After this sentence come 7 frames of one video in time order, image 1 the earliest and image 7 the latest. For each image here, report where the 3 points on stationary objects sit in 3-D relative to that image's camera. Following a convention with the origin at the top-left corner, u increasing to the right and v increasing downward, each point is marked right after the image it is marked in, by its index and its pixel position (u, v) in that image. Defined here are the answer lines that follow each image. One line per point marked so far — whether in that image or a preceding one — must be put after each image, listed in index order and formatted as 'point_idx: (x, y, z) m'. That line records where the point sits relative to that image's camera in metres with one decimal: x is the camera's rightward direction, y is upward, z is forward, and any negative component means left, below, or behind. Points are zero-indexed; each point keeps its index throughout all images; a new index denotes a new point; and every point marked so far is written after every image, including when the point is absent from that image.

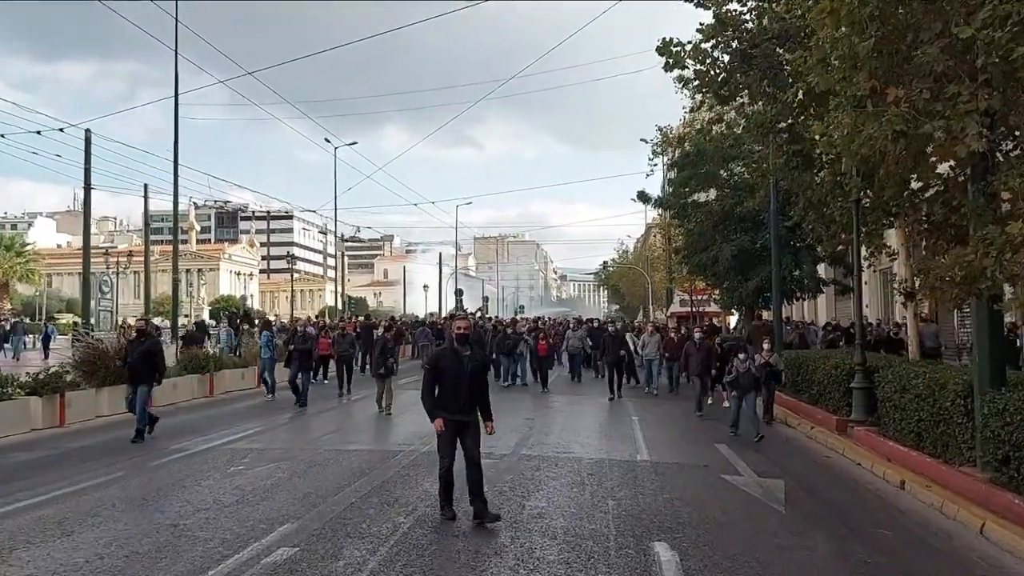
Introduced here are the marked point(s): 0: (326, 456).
0: (-2.2, -2.0, +11.0) m
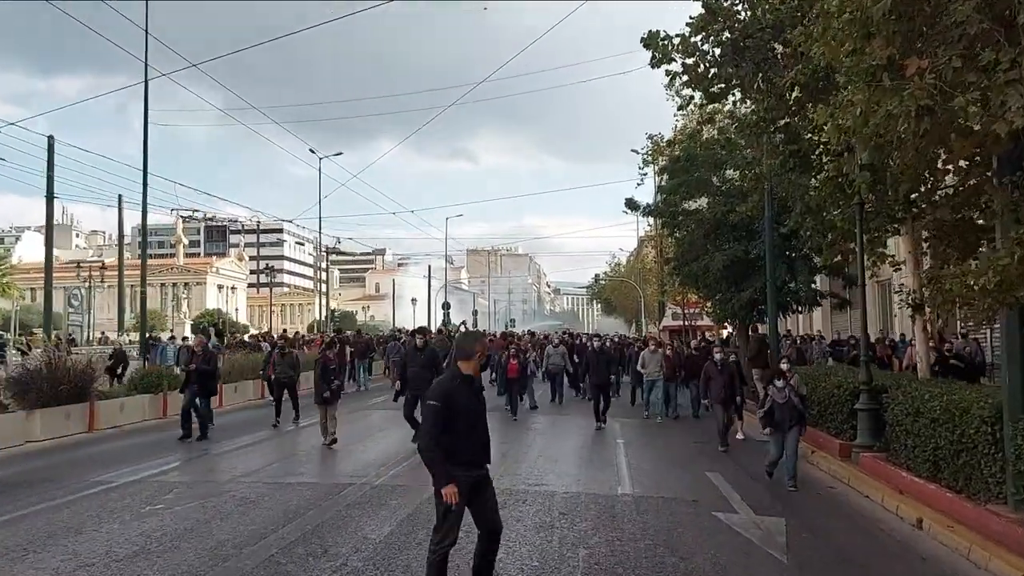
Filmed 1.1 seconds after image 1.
0: (-2.6, -2.2, +9.6) m
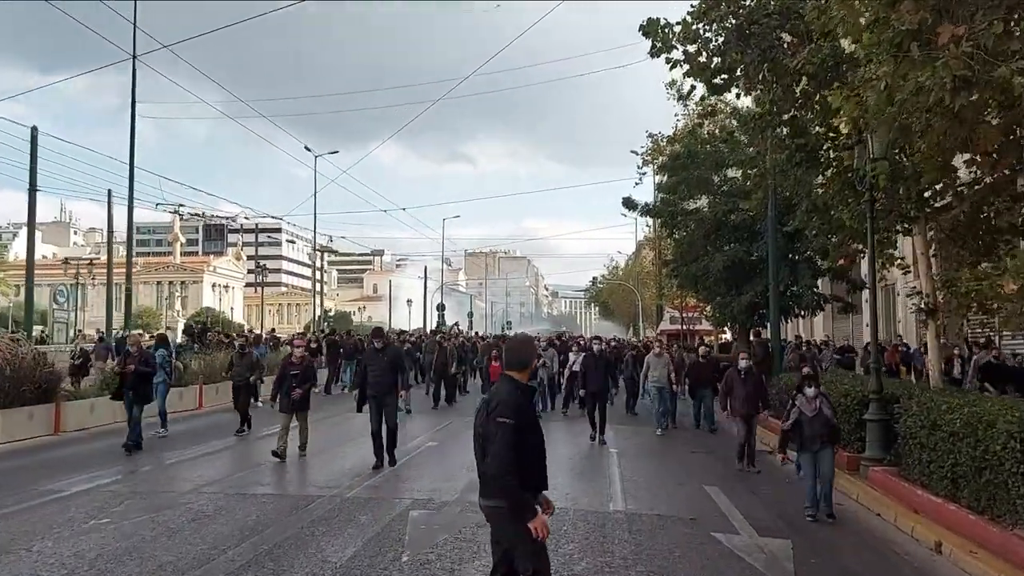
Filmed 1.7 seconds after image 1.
0: (-2.8, -2.1, +8.8) m
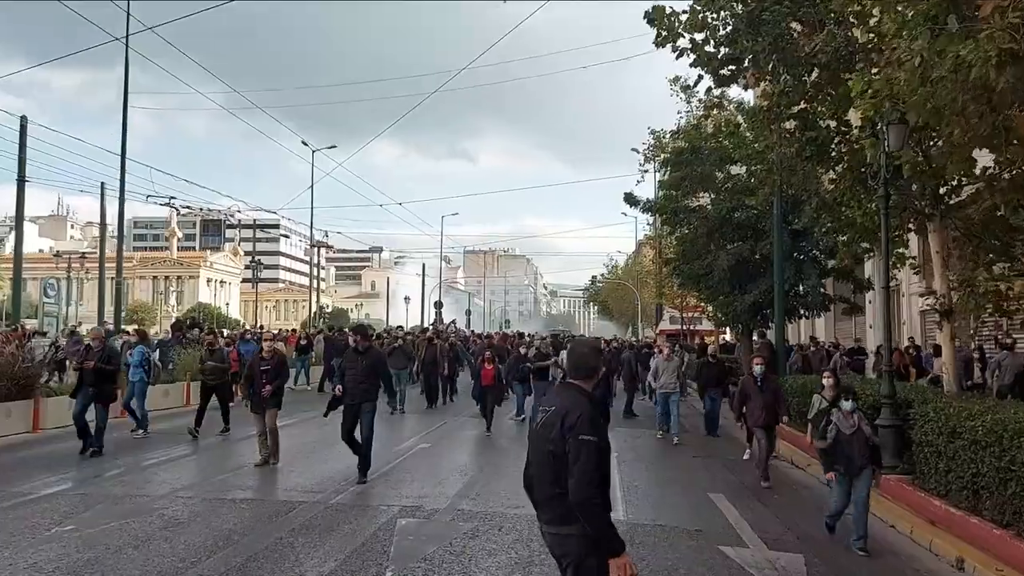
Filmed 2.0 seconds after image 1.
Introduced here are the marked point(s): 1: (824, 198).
0: (-2.9, -2.0, +8.3) m
1: (+4.9, +1.4, +14.4) m
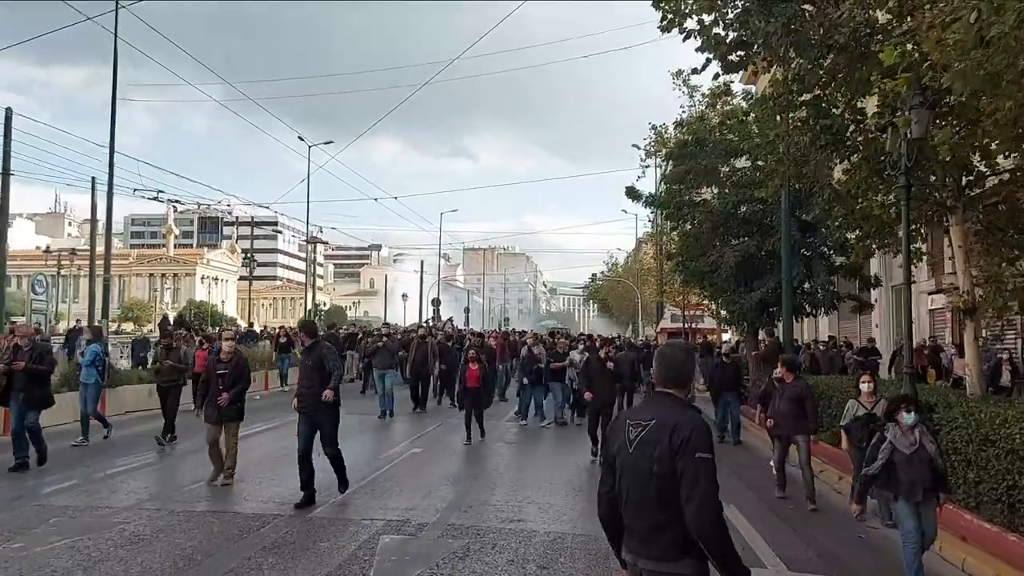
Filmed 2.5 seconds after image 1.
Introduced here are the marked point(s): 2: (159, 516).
0: (-2.9, -2.0, +7.5) m
1: (+4.9, +1.5, +13.6) m
2: (-3.1, -2.0, +8.0) m
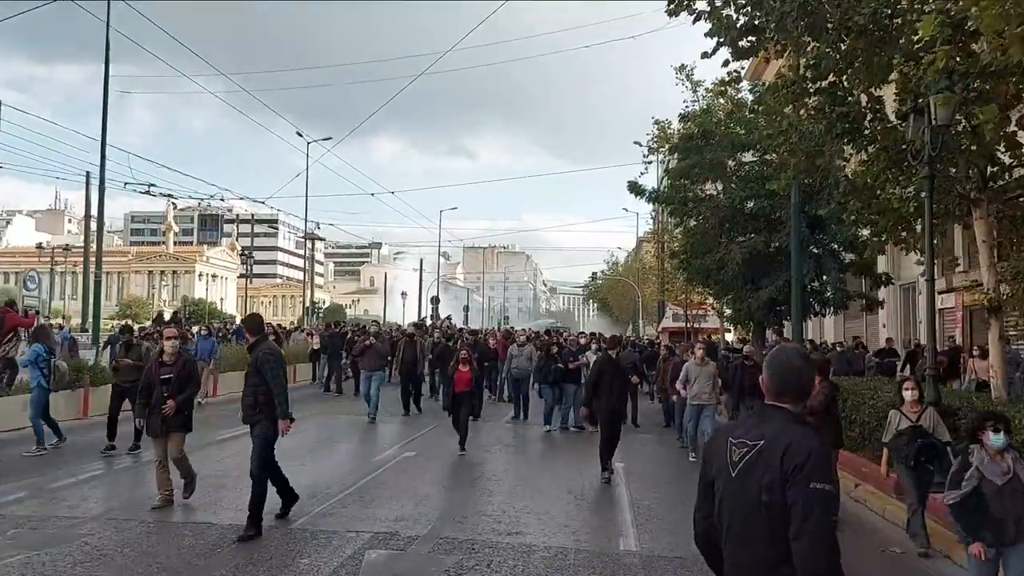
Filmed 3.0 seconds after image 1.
0: (-2.9, -1.9, +6.9) m
1: (+4.9, +1.5, +13.0) m
2: (-3.1, -1.9, +7.4) m
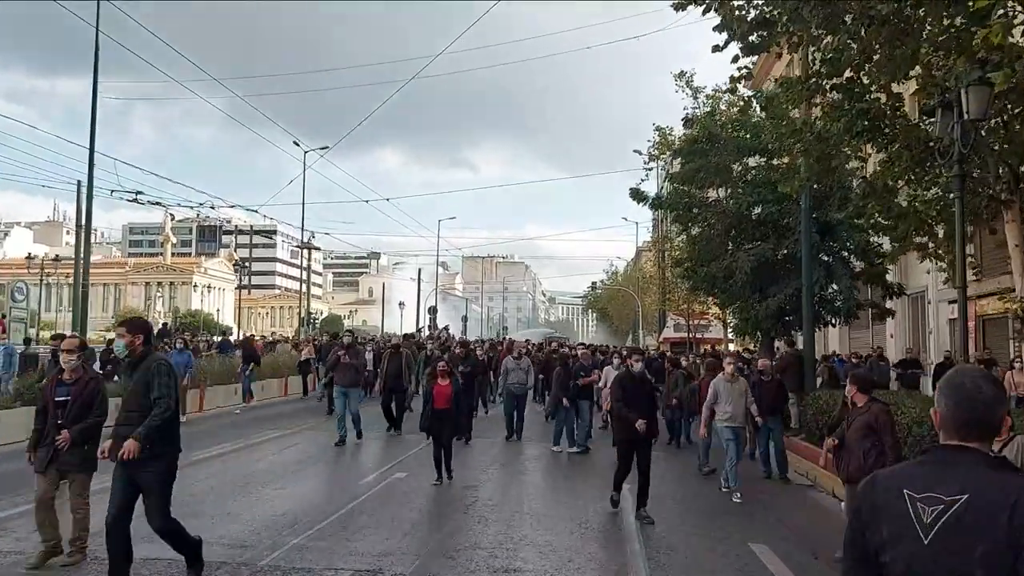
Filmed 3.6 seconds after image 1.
0: (-3.0, -2.0, +6.1) m
1: (+4.8, +1.4, +12.2) m
2: (-3.1, -2.0, +6.6) m
